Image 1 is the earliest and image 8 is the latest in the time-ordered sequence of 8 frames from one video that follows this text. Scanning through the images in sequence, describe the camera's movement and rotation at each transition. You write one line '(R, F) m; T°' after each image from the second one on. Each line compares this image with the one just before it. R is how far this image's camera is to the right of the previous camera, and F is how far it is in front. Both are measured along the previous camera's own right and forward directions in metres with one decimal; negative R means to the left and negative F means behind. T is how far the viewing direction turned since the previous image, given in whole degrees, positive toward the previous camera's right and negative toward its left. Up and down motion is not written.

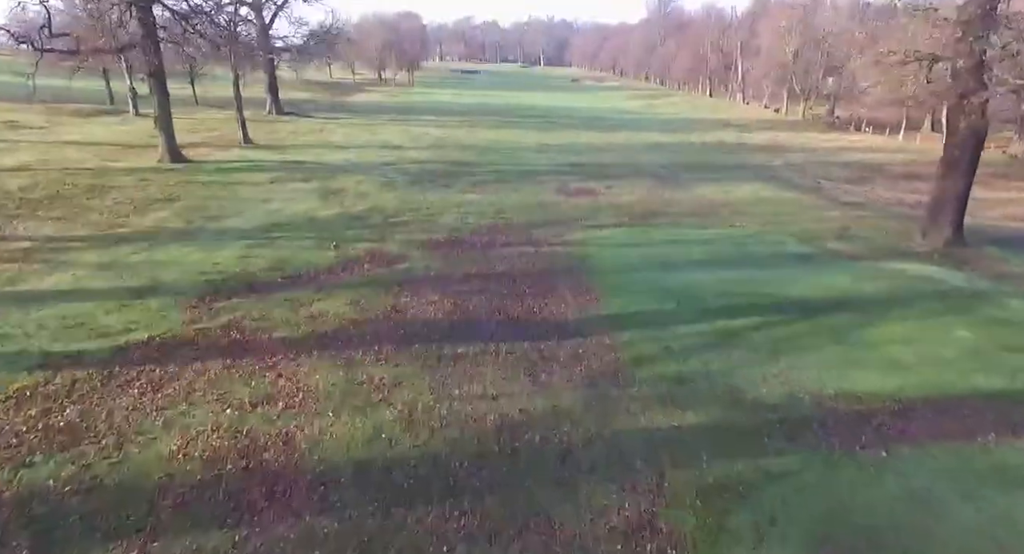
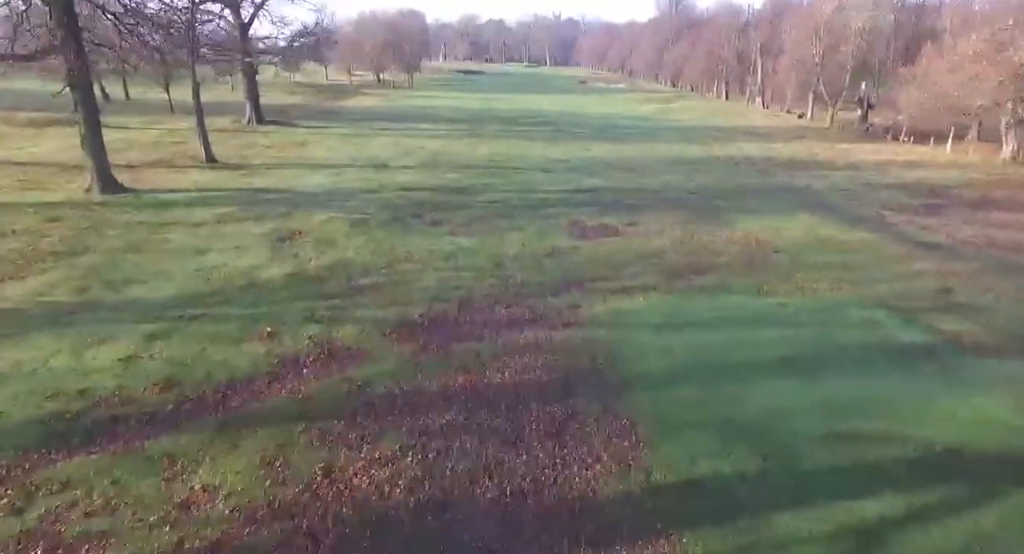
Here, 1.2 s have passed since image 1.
(0.0, +4.1) m; 0°
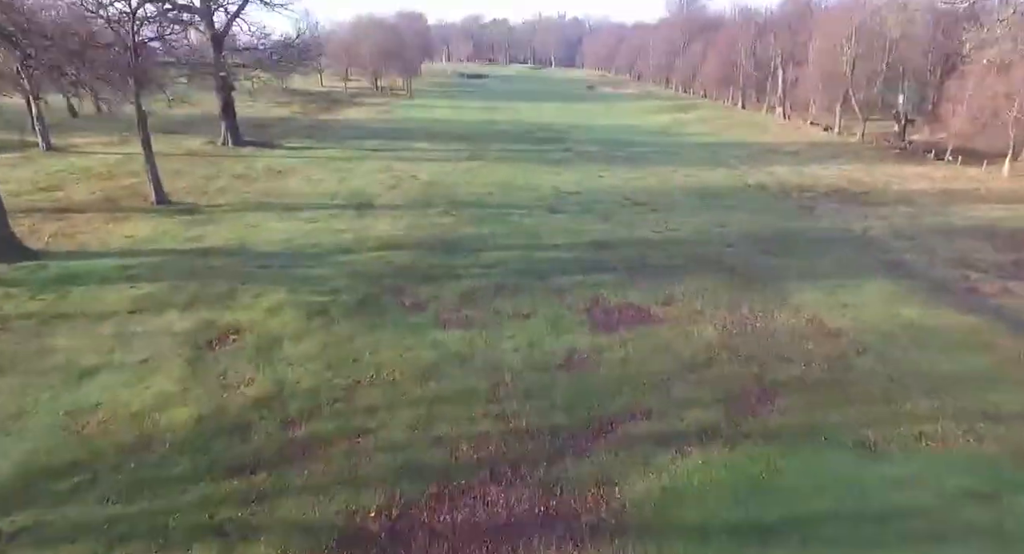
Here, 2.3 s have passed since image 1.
(0.0, +4.1) m; 0°
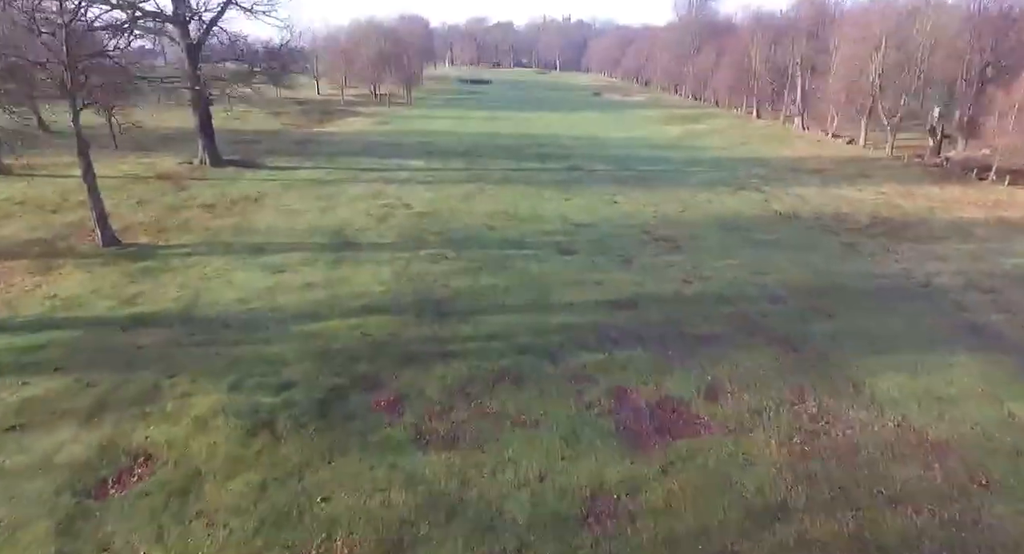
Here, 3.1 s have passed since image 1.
(0.0, +3.2) m; 0°
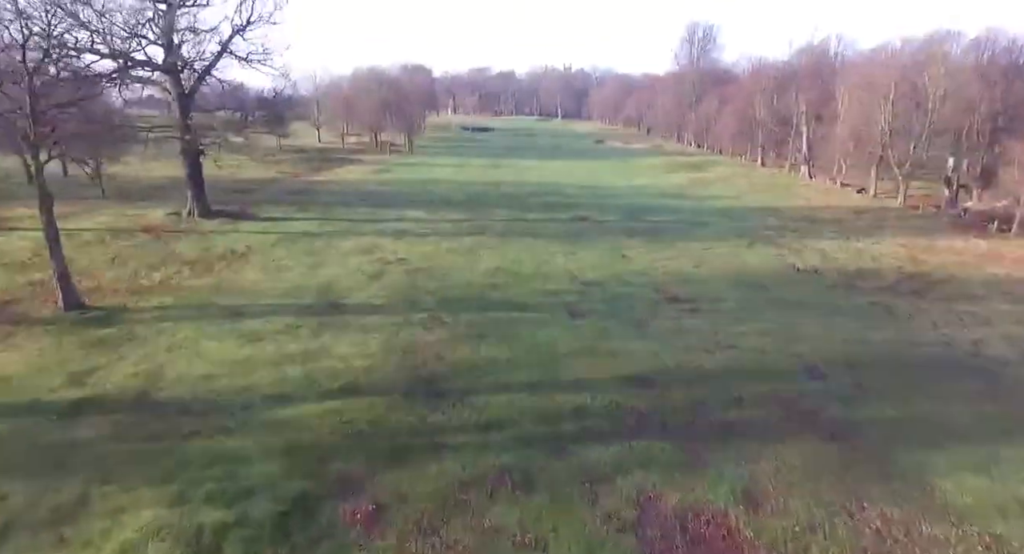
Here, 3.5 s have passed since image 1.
(0.0, +1.7) m; 0°
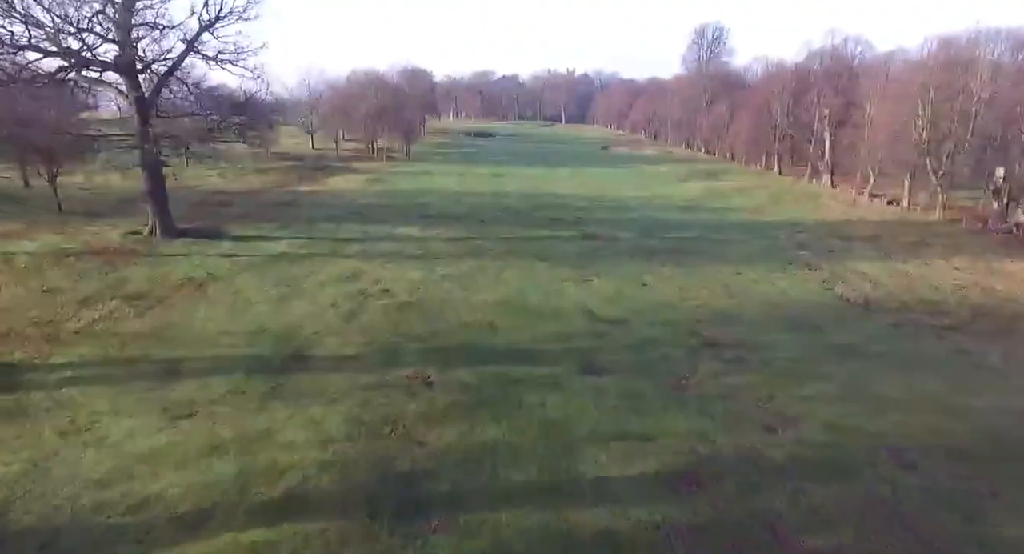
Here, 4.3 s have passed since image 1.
(0.0, +3.7) m; 0°
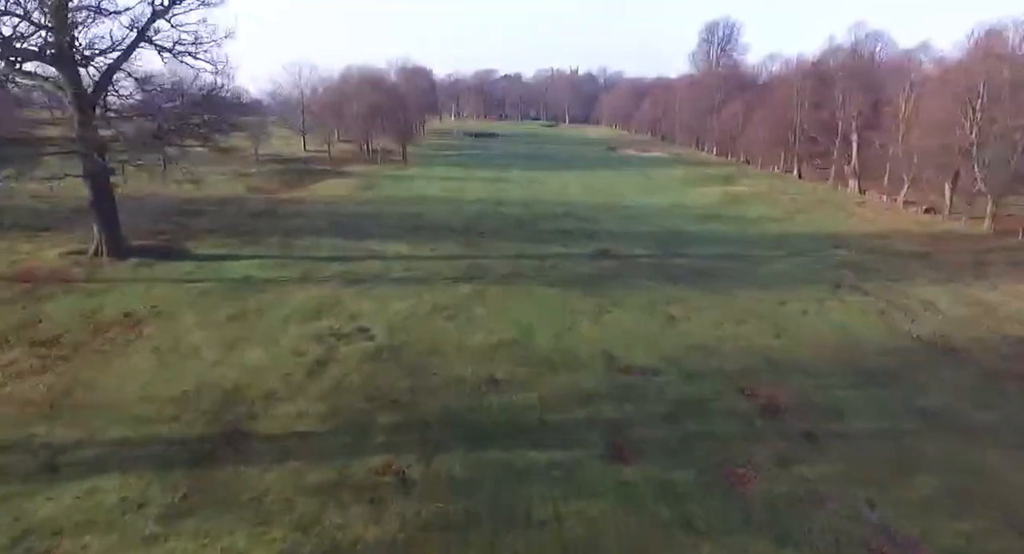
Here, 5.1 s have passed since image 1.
(0.0, +4.0) m; 0°
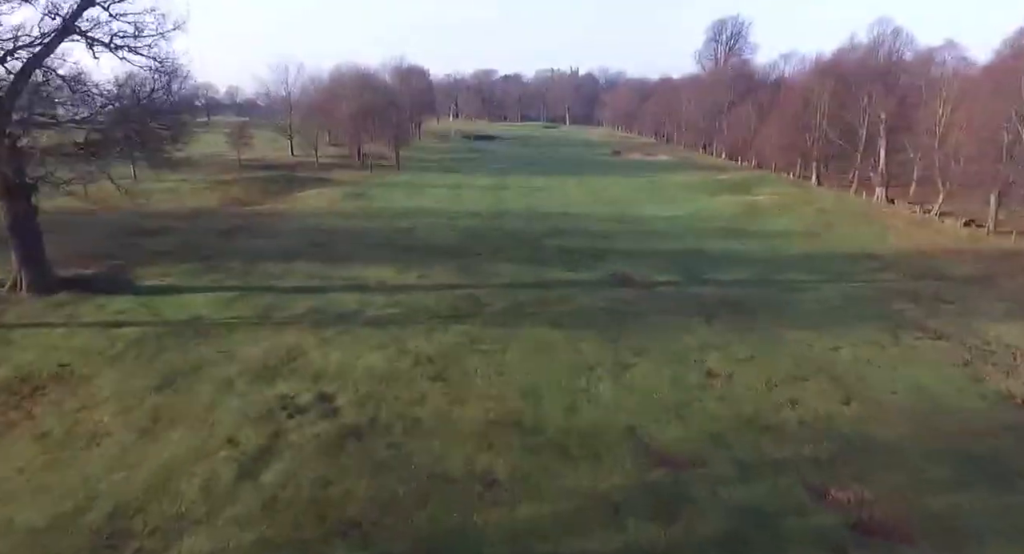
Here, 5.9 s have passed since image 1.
(-0.1, +4.0) m; 0°
